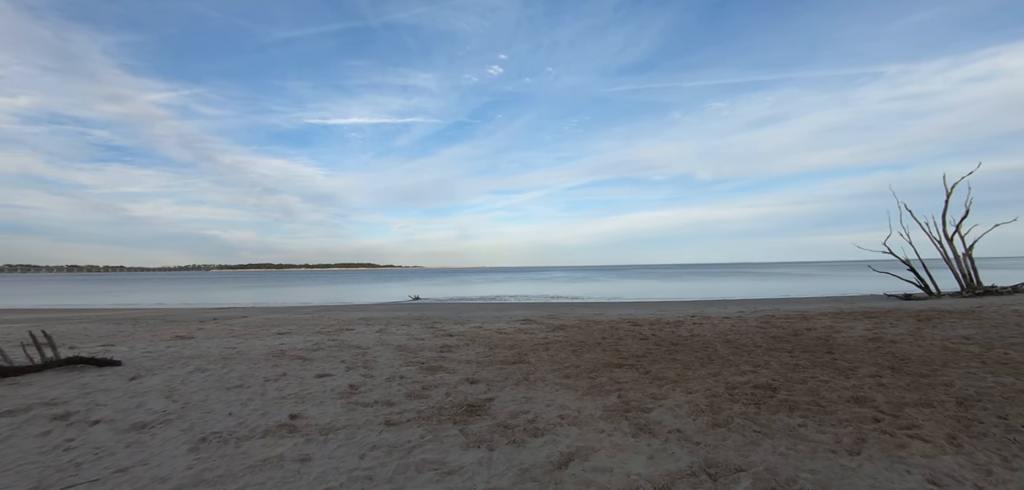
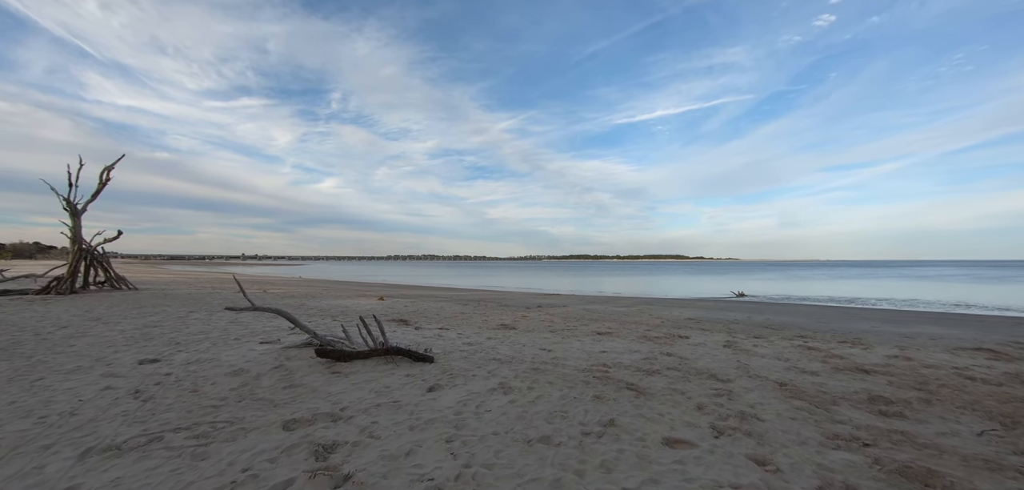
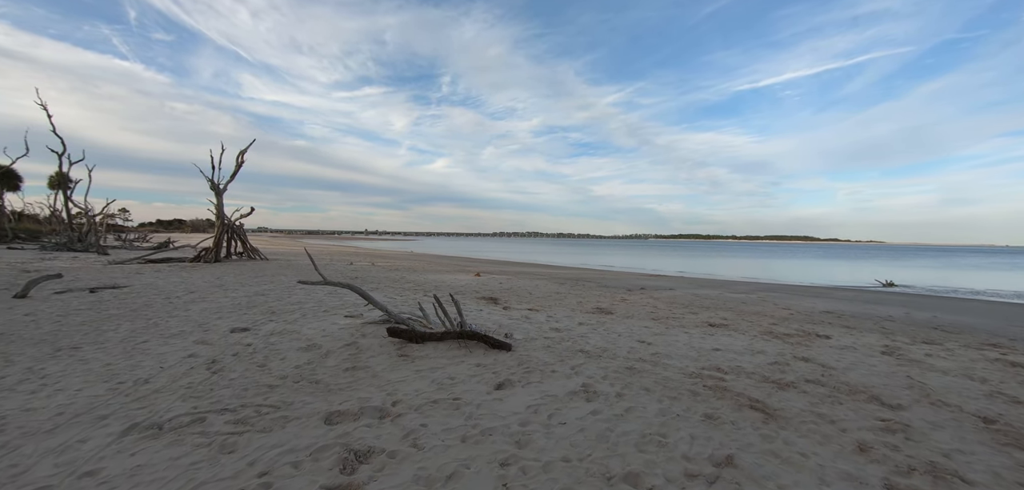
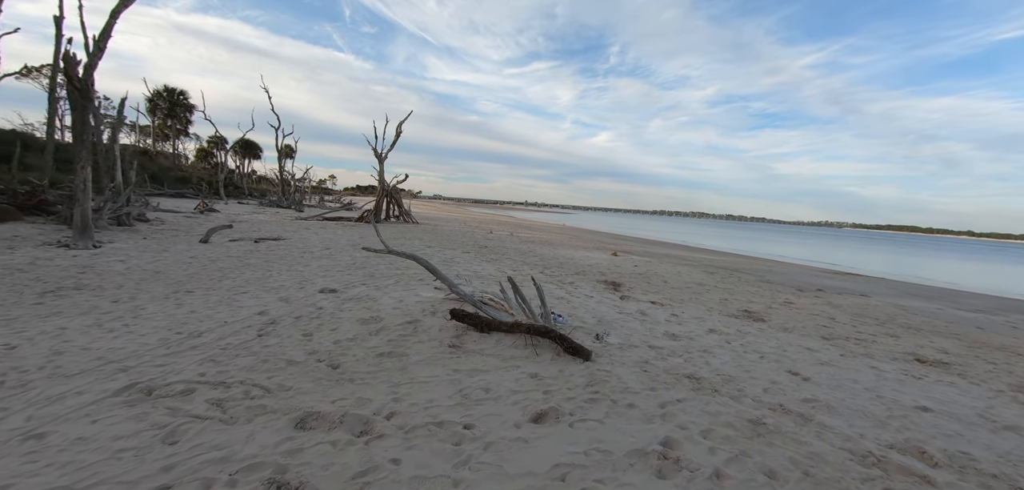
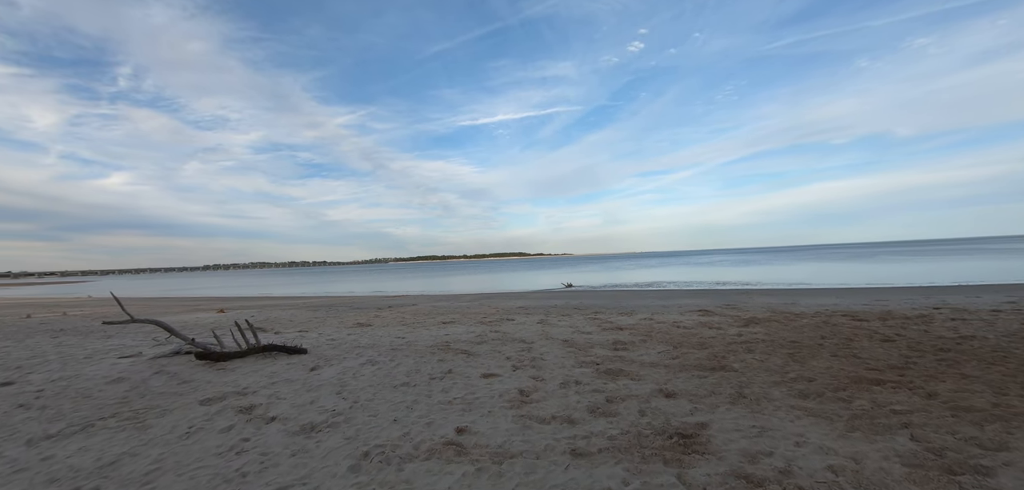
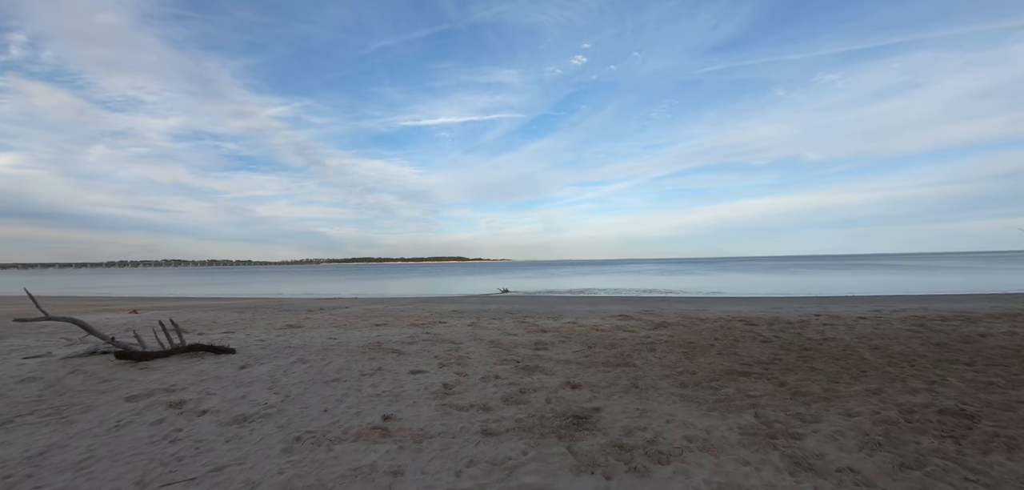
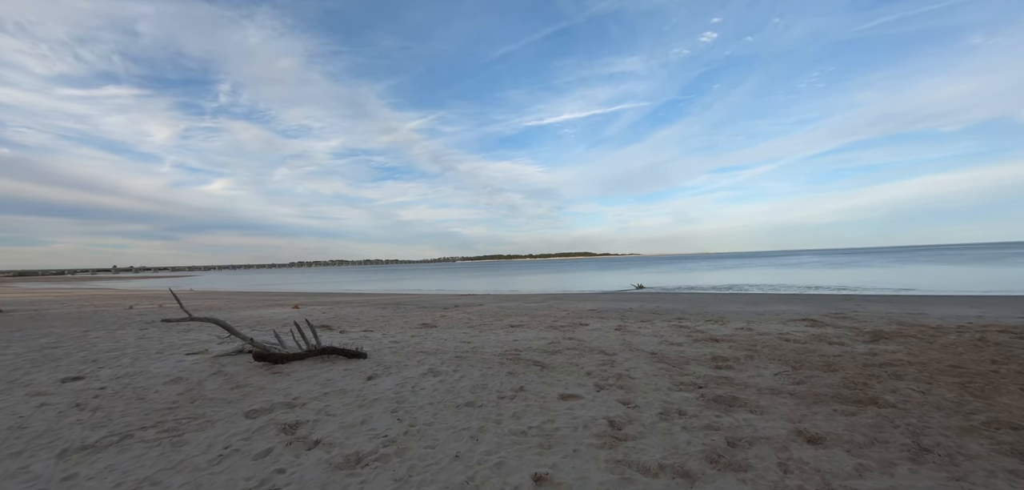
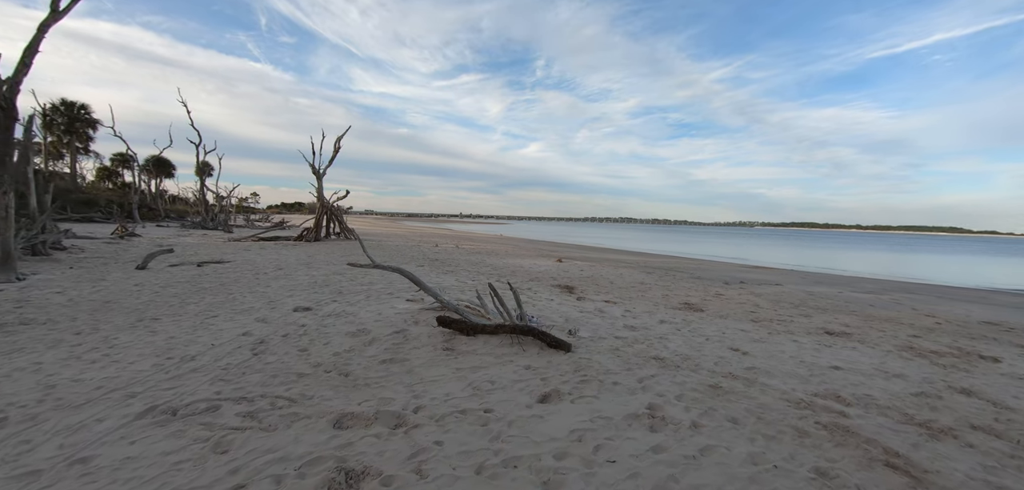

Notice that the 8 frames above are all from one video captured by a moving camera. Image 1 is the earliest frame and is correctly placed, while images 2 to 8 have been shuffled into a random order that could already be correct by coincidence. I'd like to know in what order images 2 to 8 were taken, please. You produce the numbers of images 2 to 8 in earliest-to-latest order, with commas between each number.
6, 5, 7, 2, 3, 8, 4
